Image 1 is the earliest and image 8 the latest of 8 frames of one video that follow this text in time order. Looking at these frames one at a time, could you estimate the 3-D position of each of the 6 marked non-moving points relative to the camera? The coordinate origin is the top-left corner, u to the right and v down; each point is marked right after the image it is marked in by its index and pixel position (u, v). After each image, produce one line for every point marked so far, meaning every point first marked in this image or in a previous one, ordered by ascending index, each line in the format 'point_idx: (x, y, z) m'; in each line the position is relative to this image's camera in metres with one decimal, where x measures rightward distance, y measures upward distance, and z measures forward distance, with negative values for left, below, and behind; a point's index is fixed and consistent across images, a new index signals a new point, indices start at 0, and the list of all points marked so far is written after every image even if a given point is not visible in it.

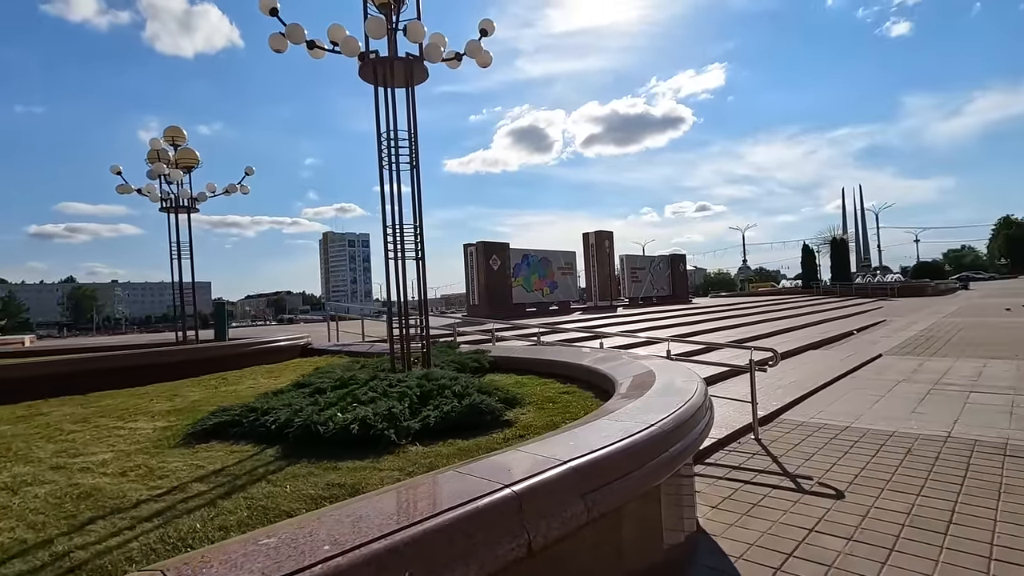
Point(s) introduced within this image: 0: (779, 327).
0: (+7.6, -1.1, +15.6) m
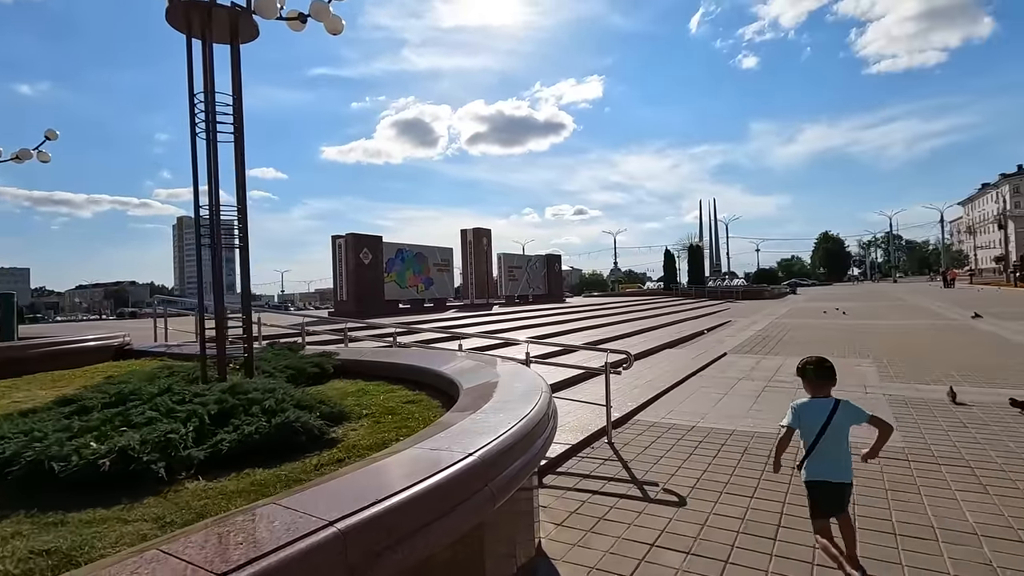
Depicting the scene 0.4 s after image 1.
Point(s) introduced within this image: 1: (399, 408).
0: (+3.9, -1.2, +16.4) m
1: (-0.8, -0.8, +3.7) m
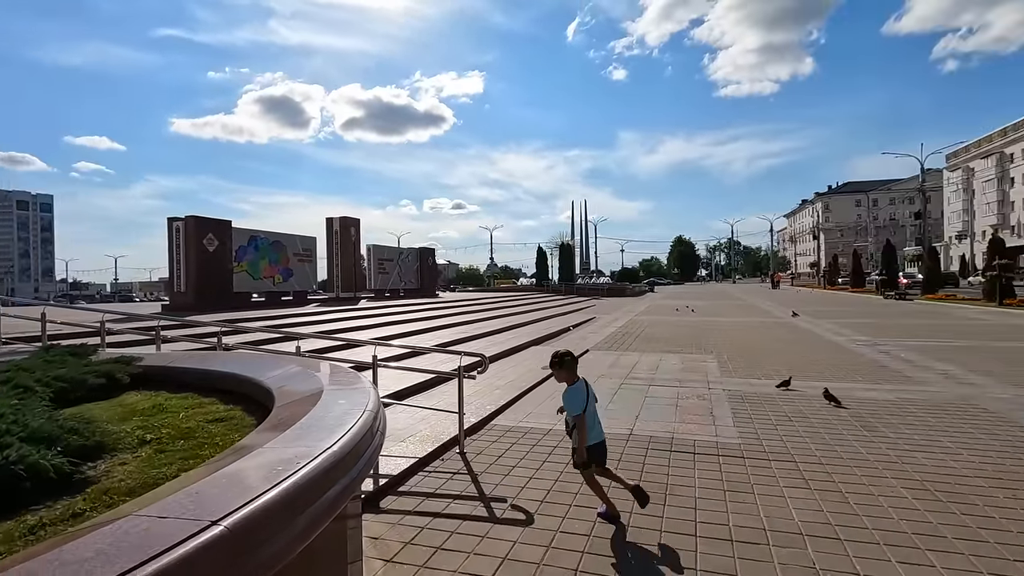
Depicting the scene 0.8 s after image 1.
0: (-0.1, -1.1, +16.5) m
1: (-1.7, -0.8, +3.0) m
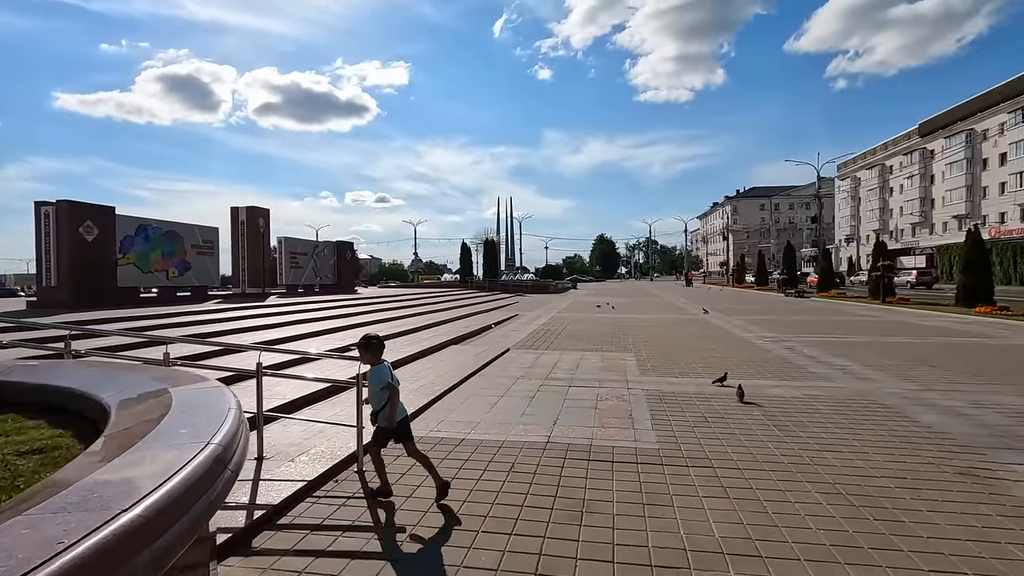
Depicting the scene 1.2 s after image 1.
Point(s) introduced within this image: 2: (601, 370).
0: (-2.4, -1.0, +15.9) m
1: (-2.2, -0.8, +2.4) m
2: (+1.5, -1.4, +9.1) m
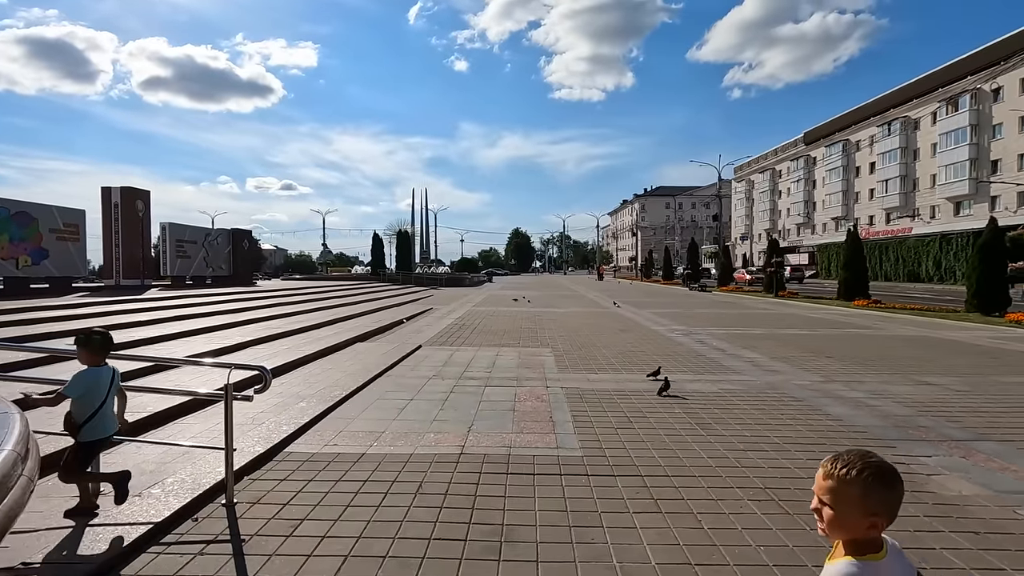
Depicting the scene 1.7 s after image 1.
0: (-4.8, -0.8, +14.8) m
1: (-2.5, -0.7, +1.4) m
2: (+0.1, -1.2, +8.7) m
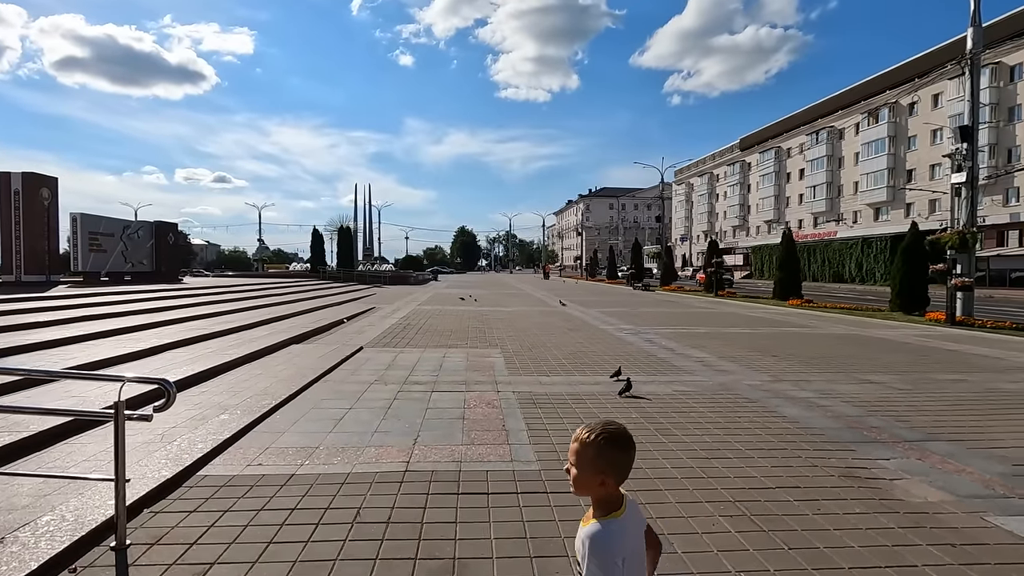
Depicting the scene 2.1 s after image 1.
0: (-6.1, -0.7, +13.8) m
1: (-2.6, -0.7, +0.8) m
2: (-0.7, -1.2, +8.2) m
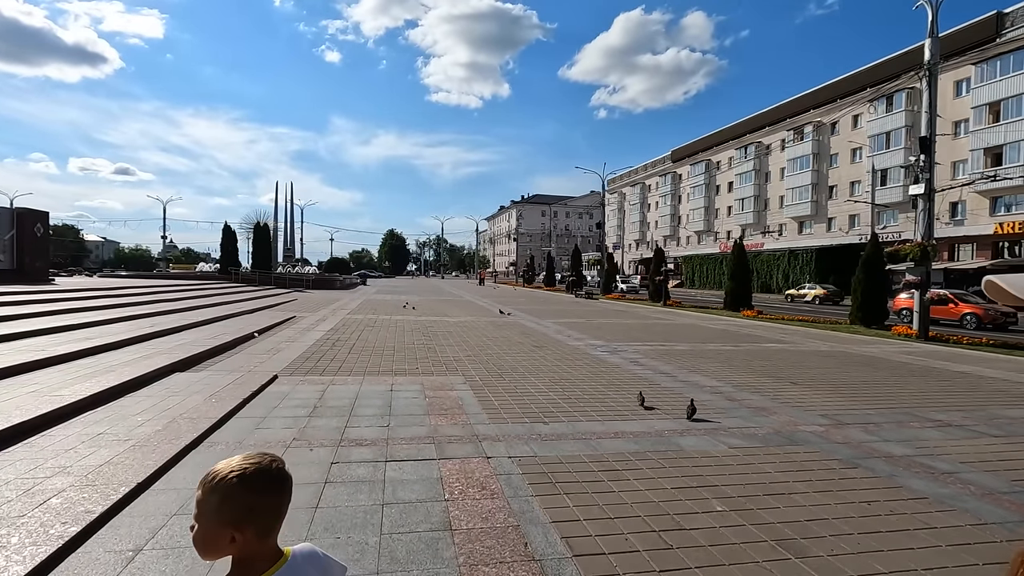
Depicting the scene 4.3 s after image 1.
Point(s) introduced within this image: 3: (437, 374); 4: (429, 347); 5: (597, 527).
0: (-7.0, -0.8, +10.7) m
1: (-1.8, -0.7, -1.8) m
2: (-0.9, -1.3, +5.9) m
3: (-1.2, -1.3, +8.2) m
4: (-1.7, -1.2, +11.2) m
5: (+0.5, -1.4, +3.4) m
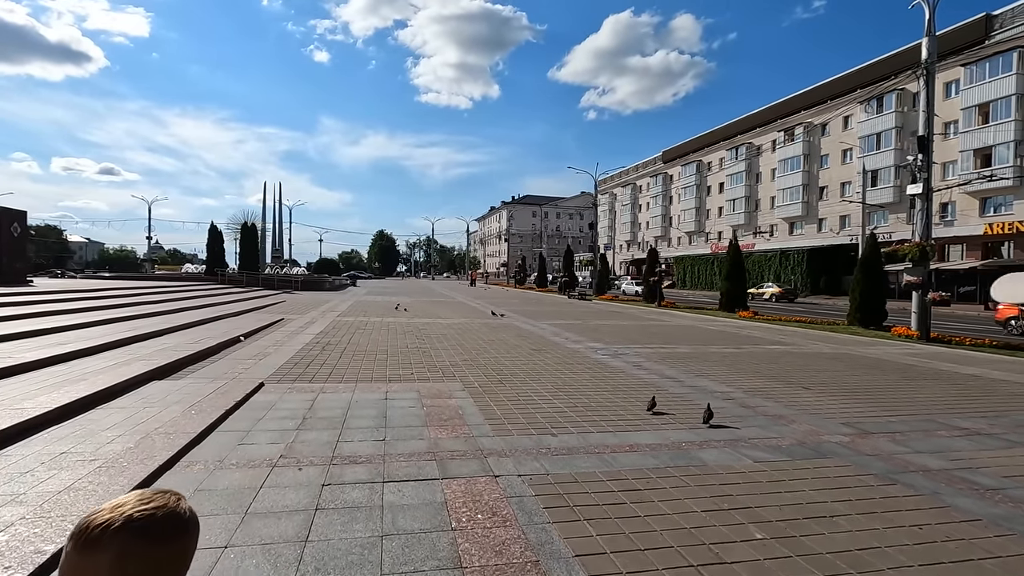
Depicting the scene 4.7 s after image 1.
0: (-7.1, -0.8, +10.2) m
1: (-1.6, -0.7, -2.2) m
2: (-0.9, -1.4, +5.4) m
3: (-1.1, -1.3, +7.8) m
4: (-1.8, -1.2, +10.7) m
5: (+0.6, -1.5, +3.0) m
